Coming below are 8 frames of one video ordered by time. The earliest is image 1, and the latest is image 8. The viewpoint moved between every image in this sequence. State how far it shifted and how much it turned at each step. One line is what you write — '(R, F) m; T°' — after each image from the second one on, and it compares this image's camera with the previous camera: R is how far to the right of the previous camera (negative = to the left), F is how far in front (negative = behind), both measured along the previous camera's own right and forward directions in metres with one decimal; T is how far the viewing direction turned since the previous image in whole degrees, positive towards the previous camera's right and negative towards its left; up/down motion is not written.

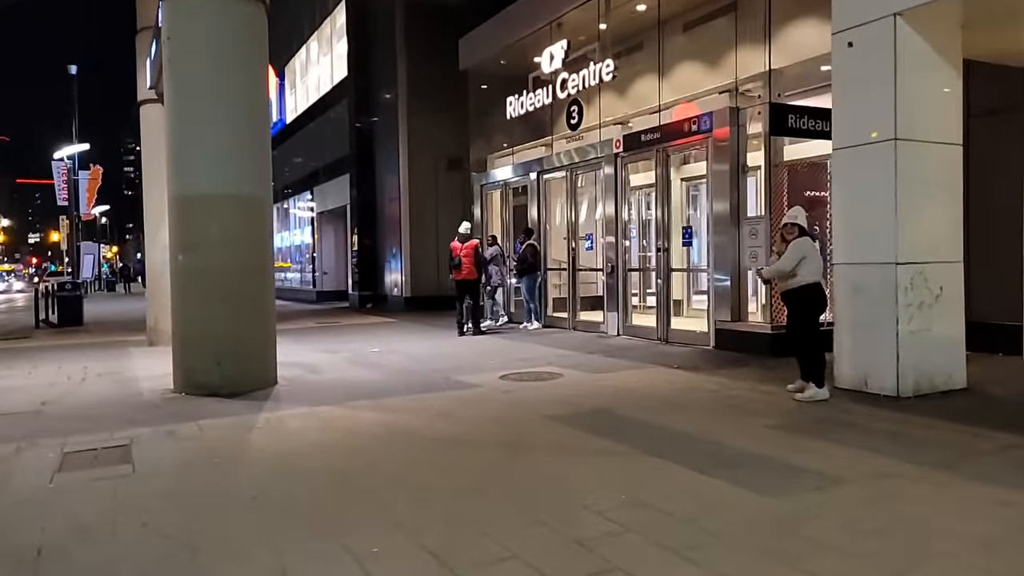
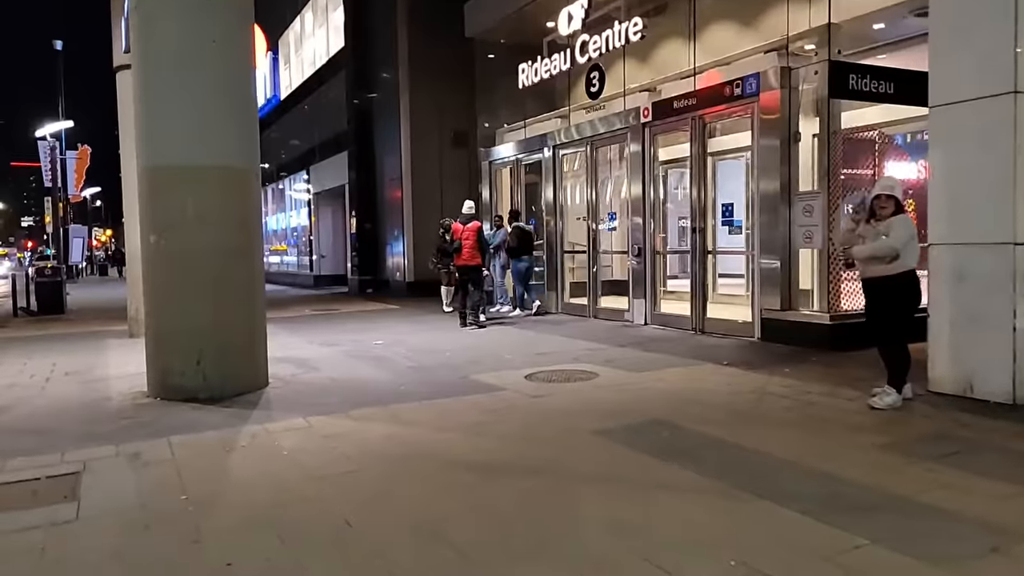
(-0.3, +1.2) m; 0°
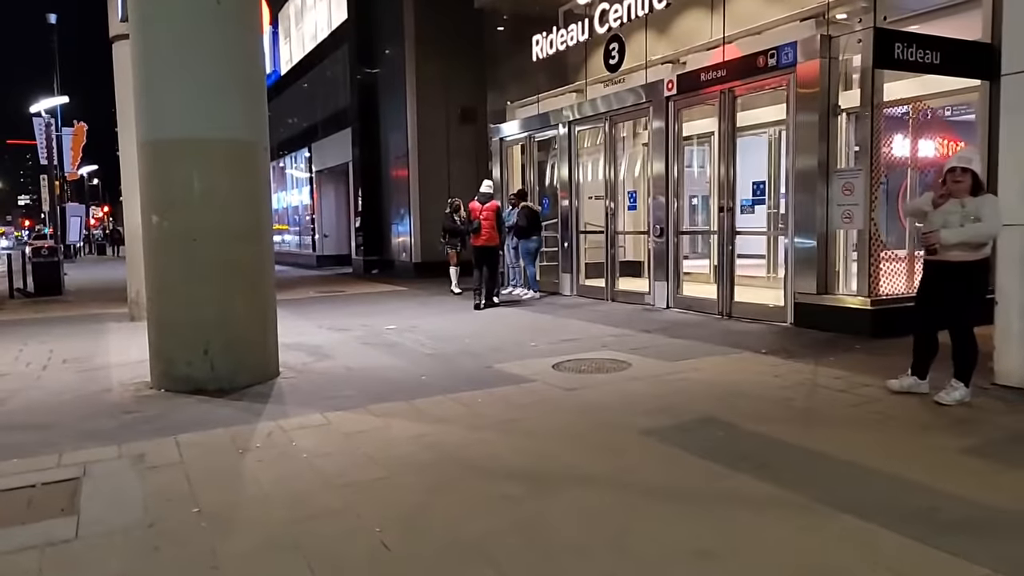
(-0.3, +0.5) m; 0°
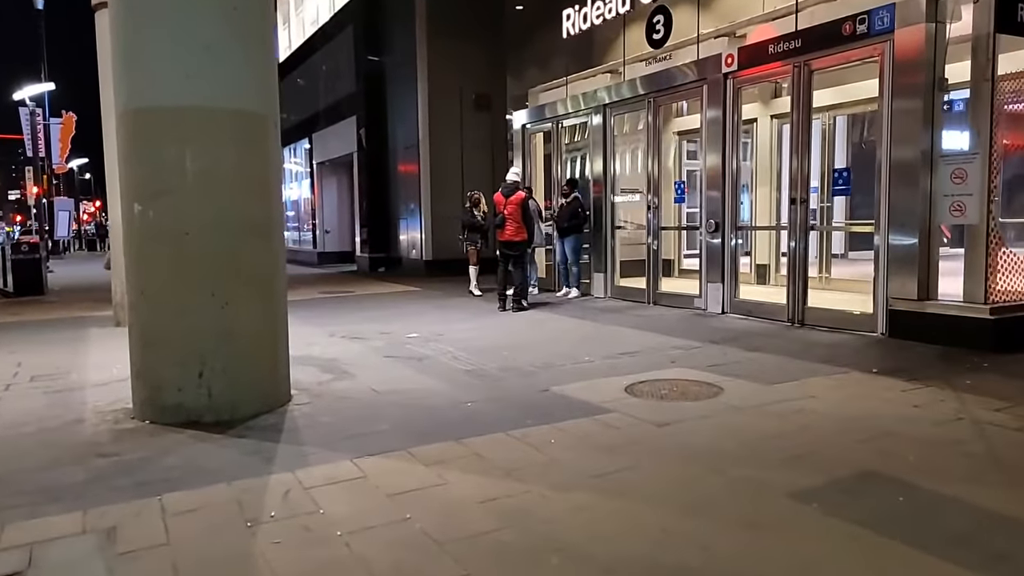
(-0.5, +1.3) m; 0°
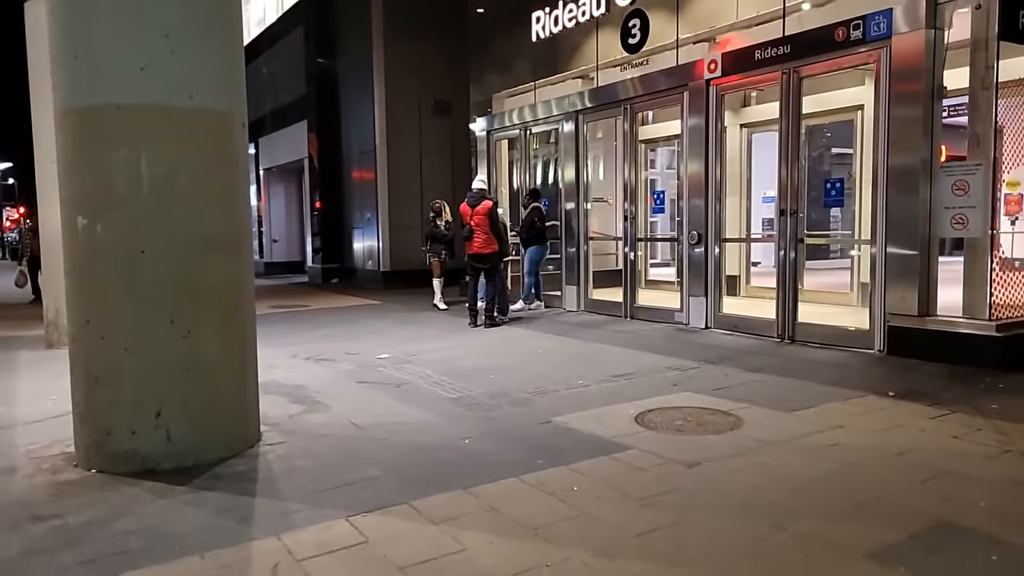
(-0.4, +0.6) m; +4°
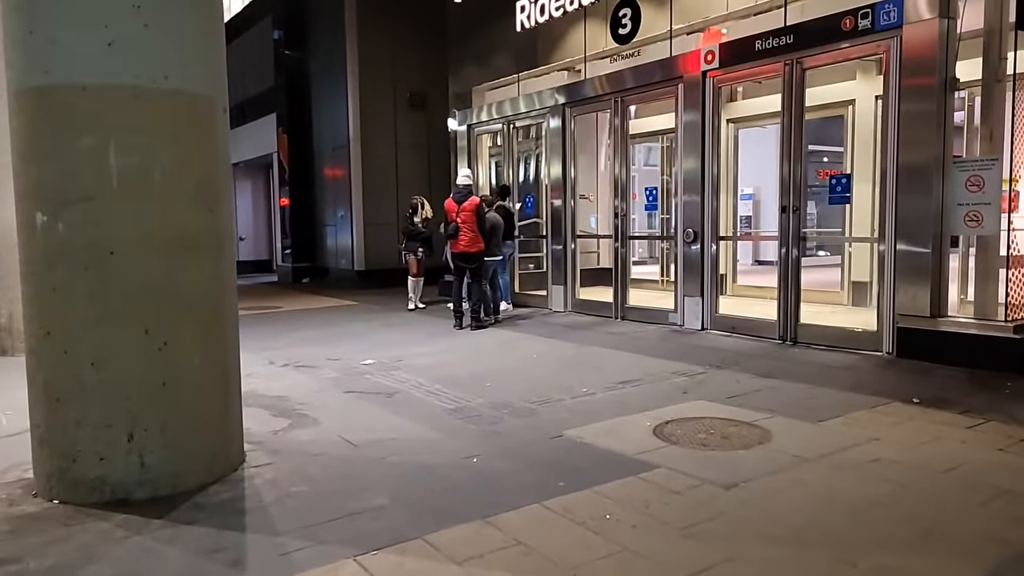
(-0.3, +0.4) m; +3°
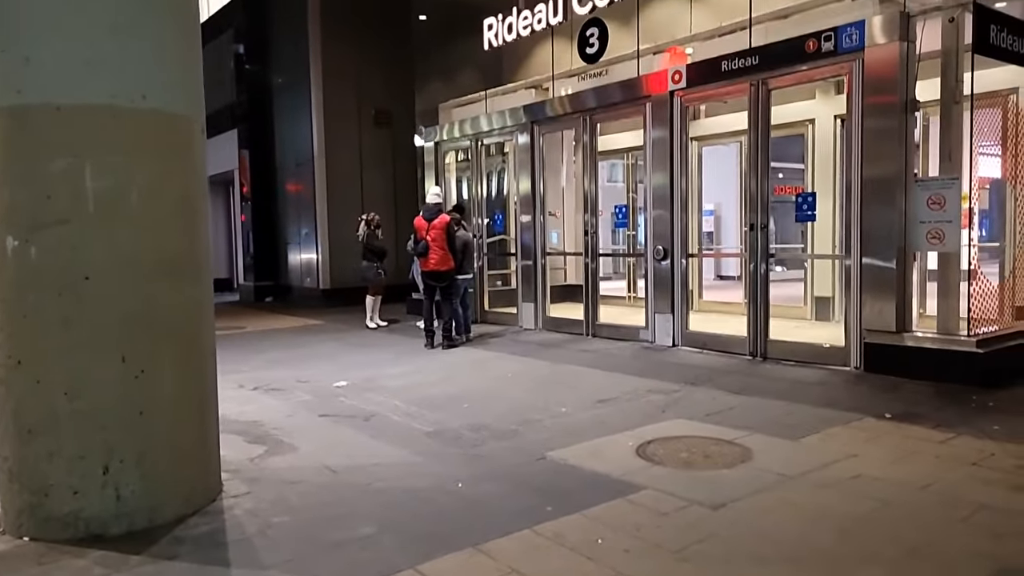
(-0.1, 0.0) m; +3°
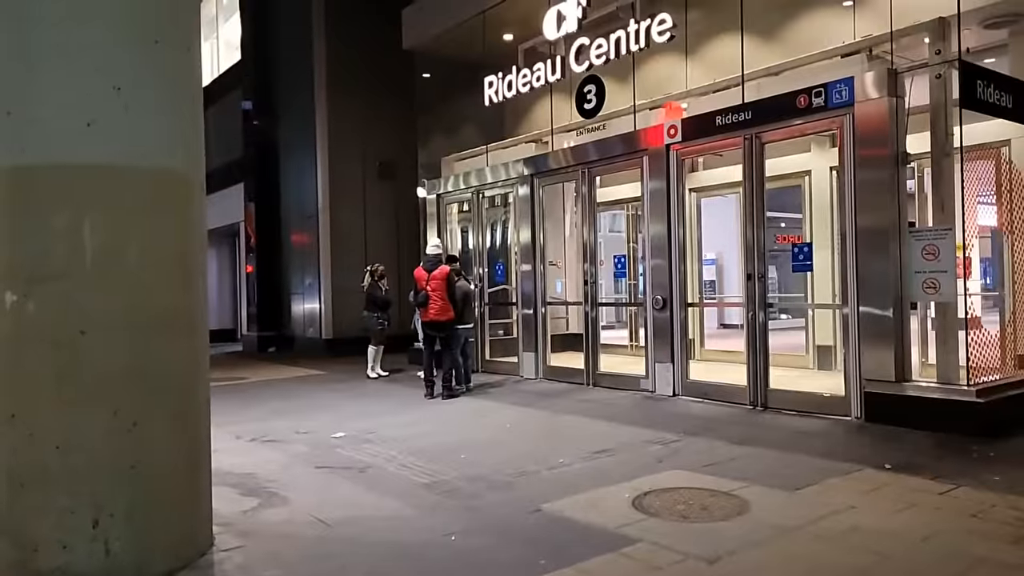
(+0.1, 0.0) m; 0°
